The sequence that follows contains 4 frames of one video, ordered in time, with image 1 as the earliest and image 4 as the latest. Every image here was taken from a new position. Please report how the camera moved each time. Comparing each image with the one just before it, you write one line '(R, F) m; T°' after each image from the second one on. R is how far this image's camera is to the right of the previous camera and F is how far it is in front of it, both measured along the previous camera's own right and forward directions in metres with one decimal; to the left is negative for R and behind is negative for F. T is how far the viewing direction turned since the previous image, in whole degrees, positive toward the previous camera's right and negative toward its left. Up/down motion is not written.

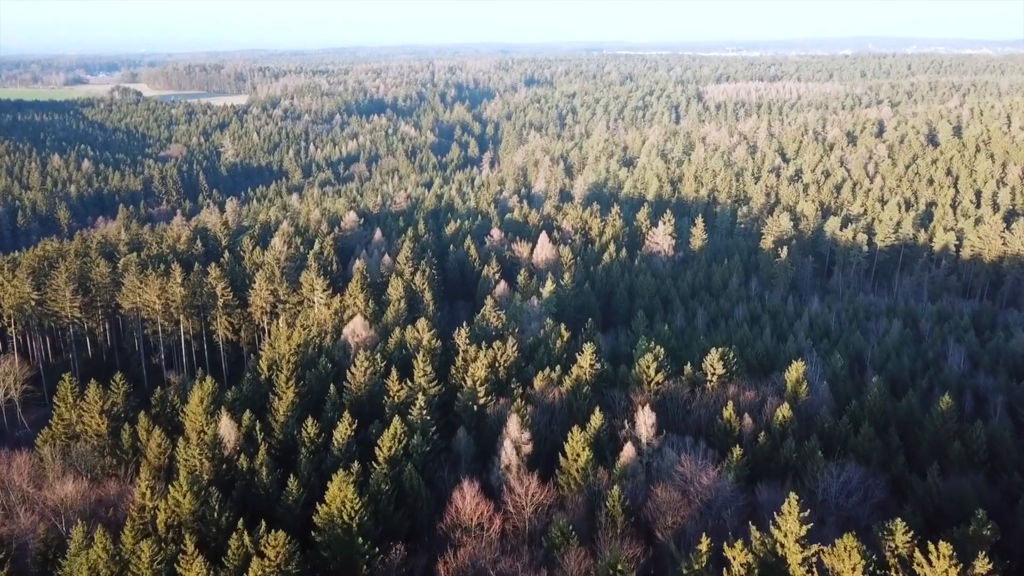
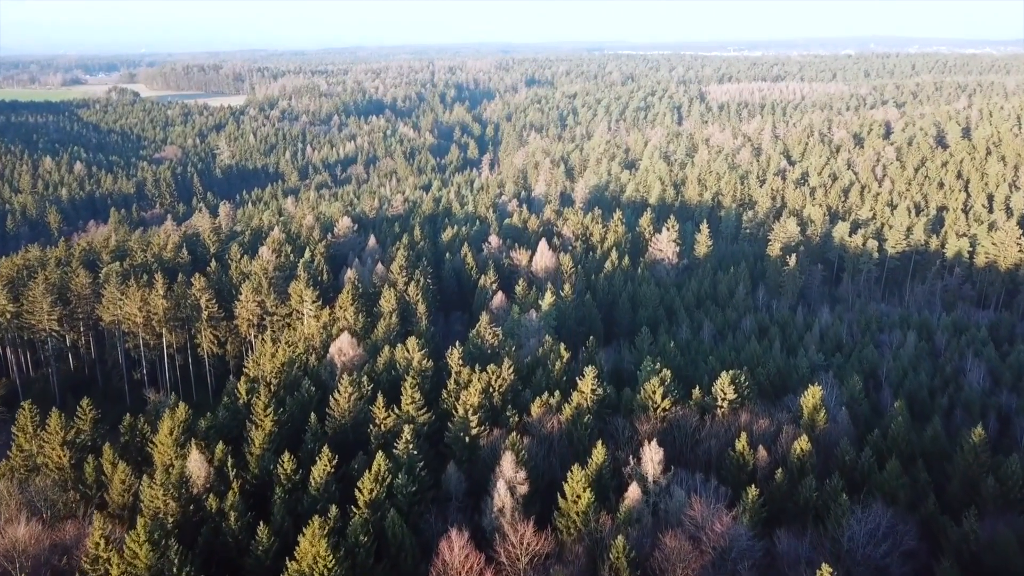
(+0.3, +2.4) m; 0°
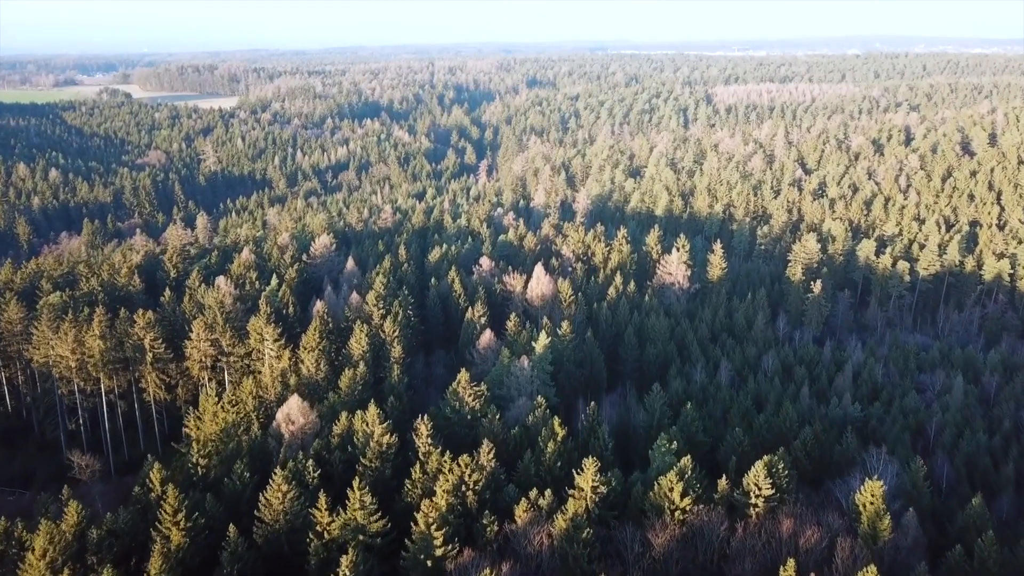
(+0.9, +6.8) m; 0°
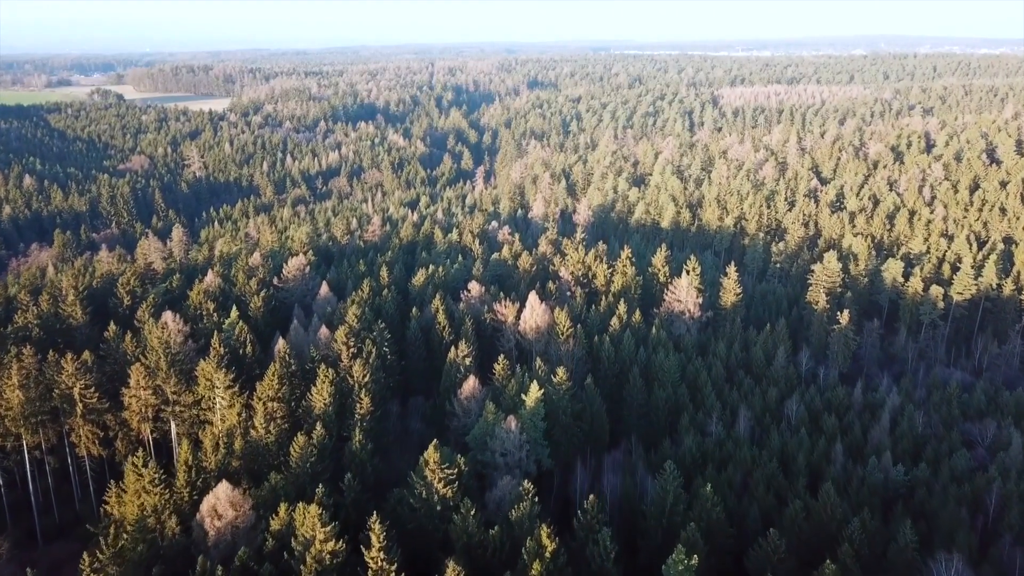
(+0.9, +6.3) m; 0°
